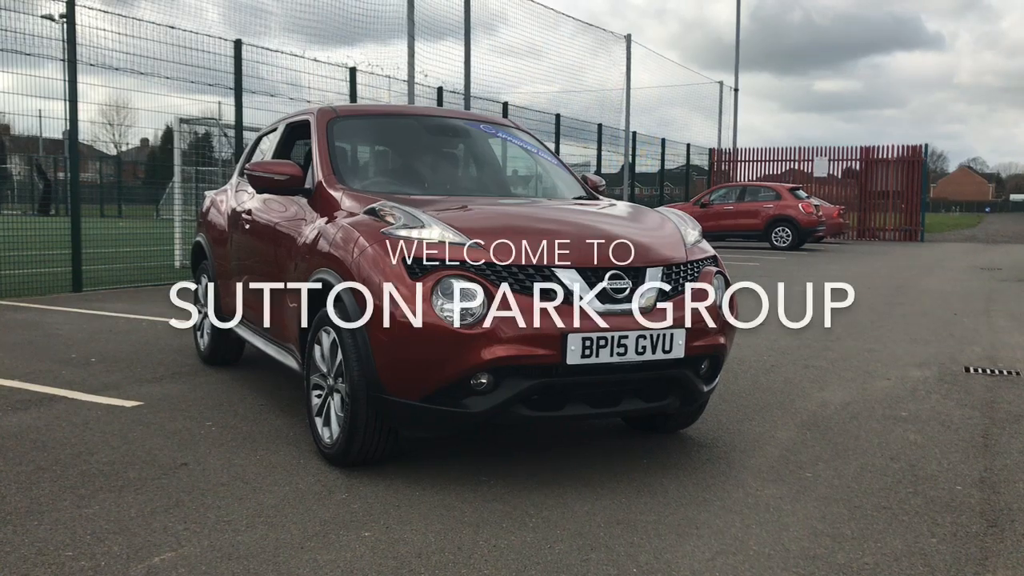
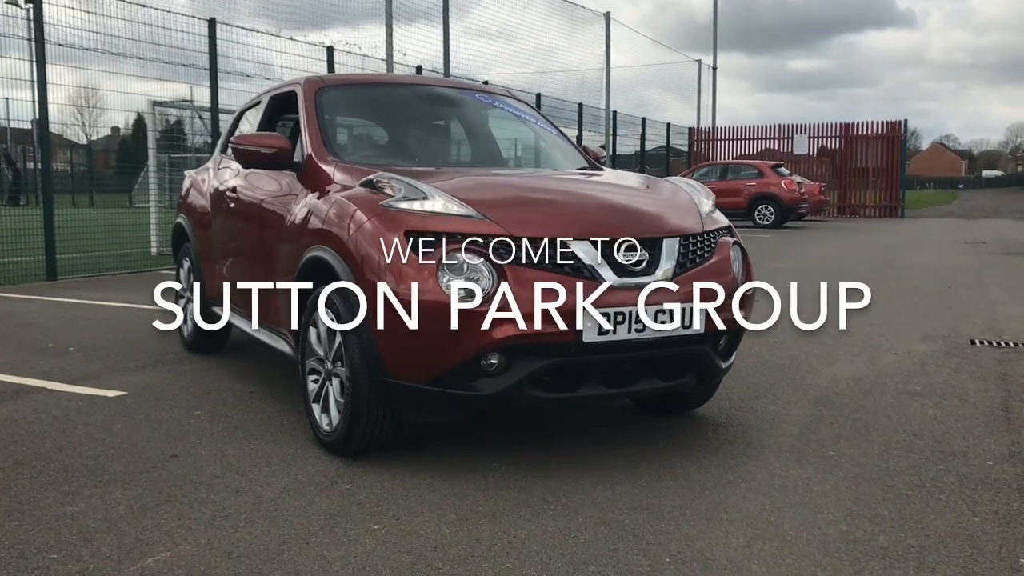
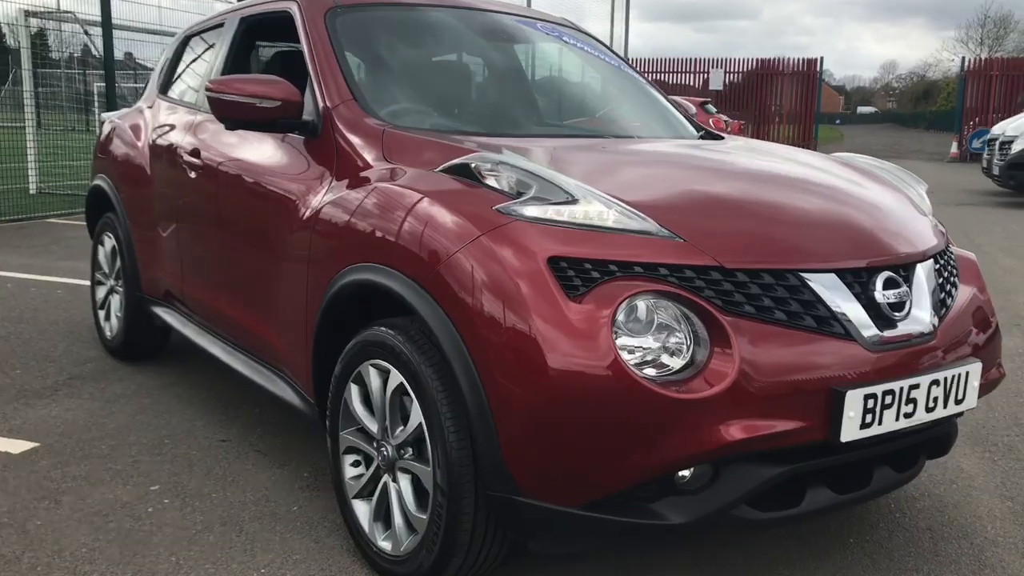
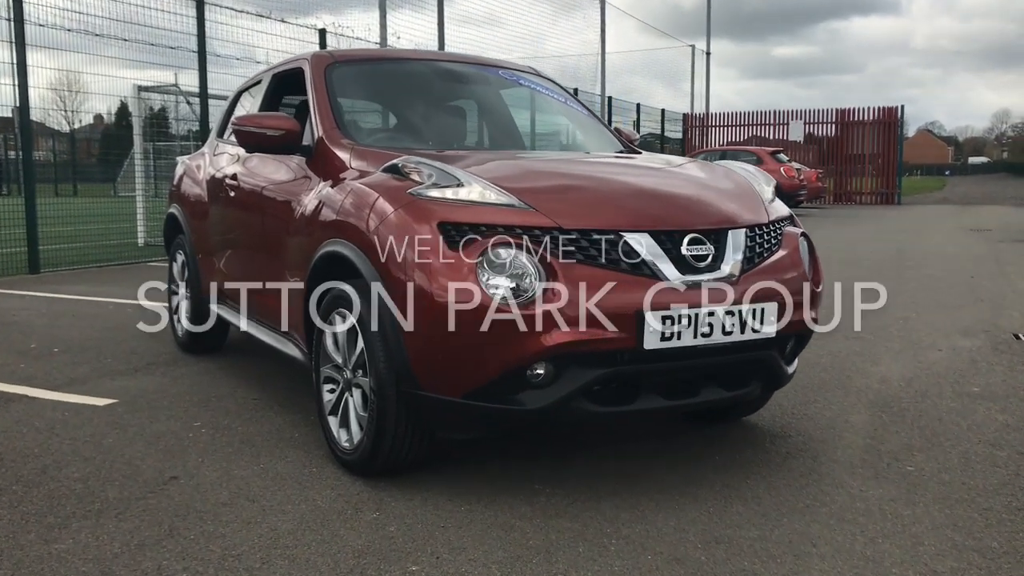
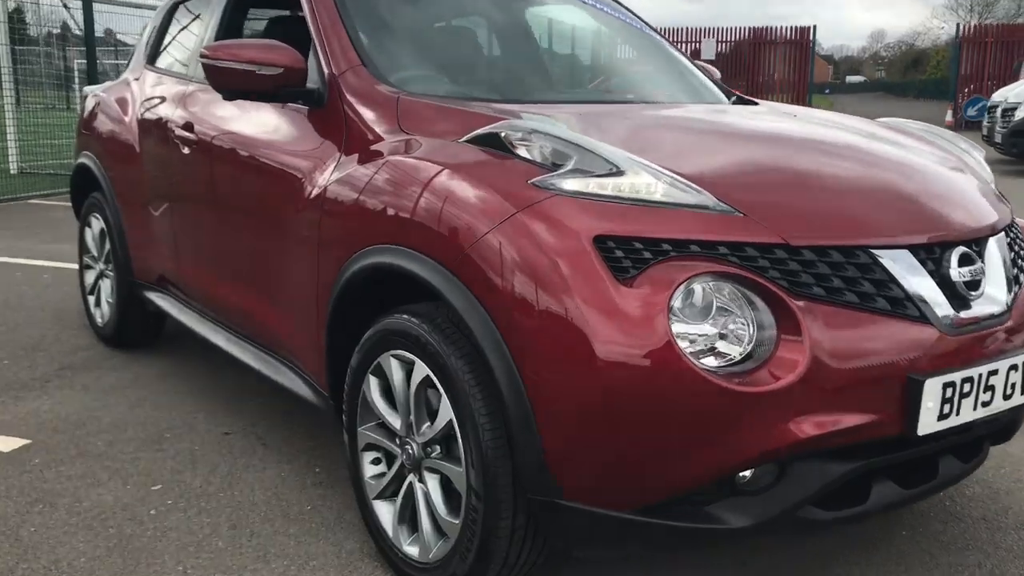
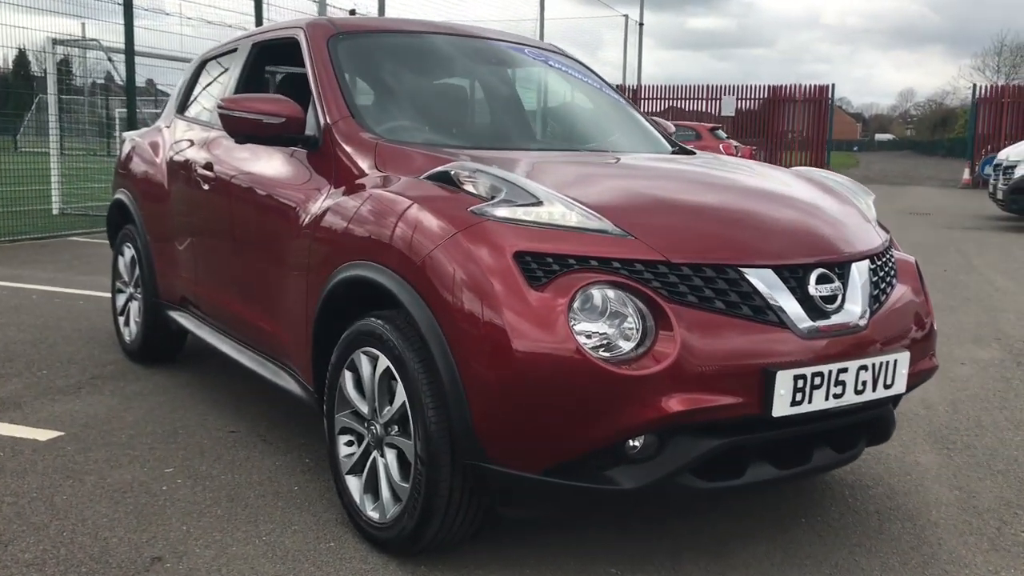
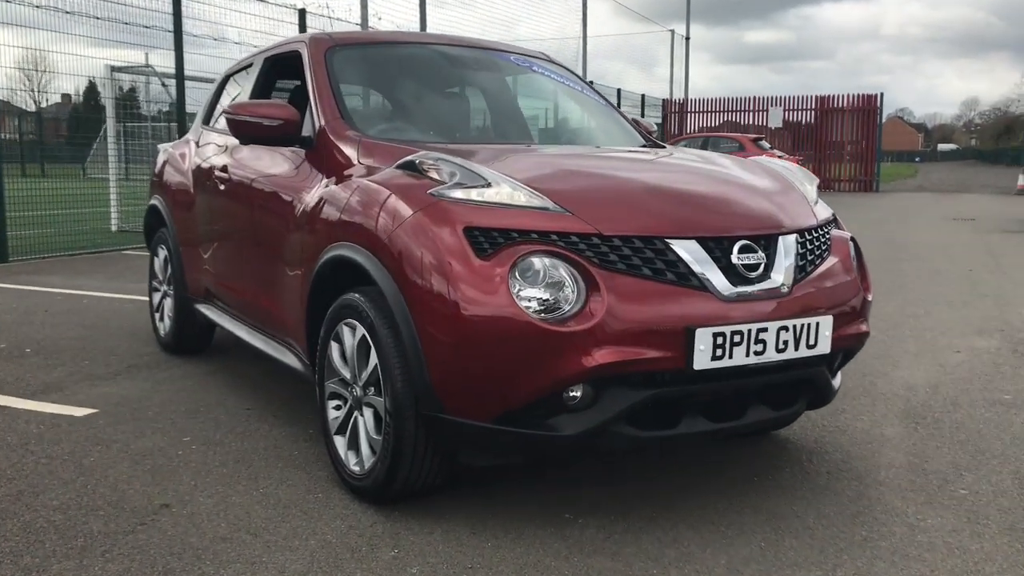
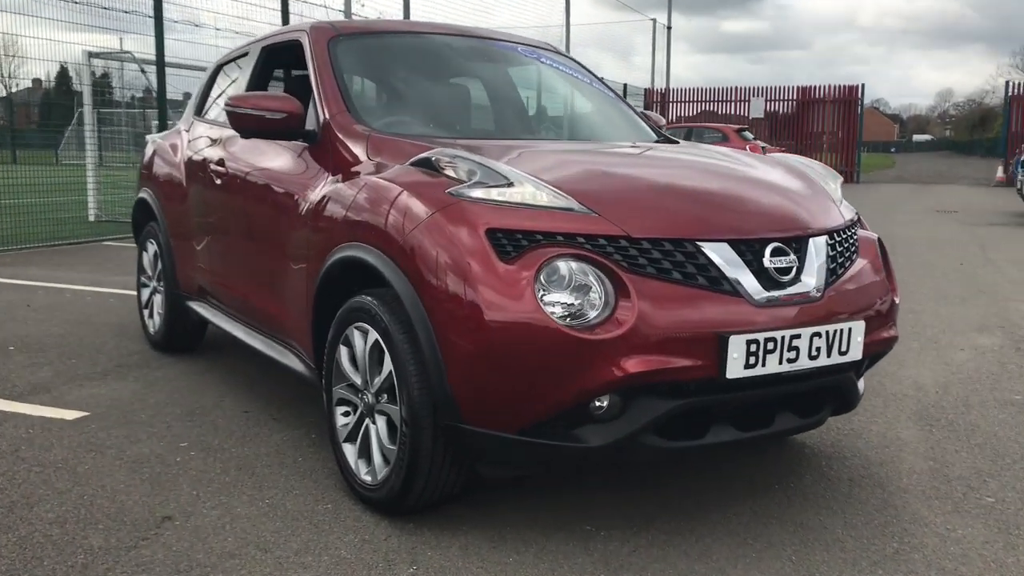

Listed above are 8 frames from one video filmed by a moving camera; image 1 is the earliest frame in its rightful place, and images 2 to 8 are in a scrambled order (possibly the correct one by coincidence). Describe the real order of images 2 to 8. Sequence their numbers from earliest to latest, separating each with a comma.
2, 4, 7, 8, 6, 3, 5
